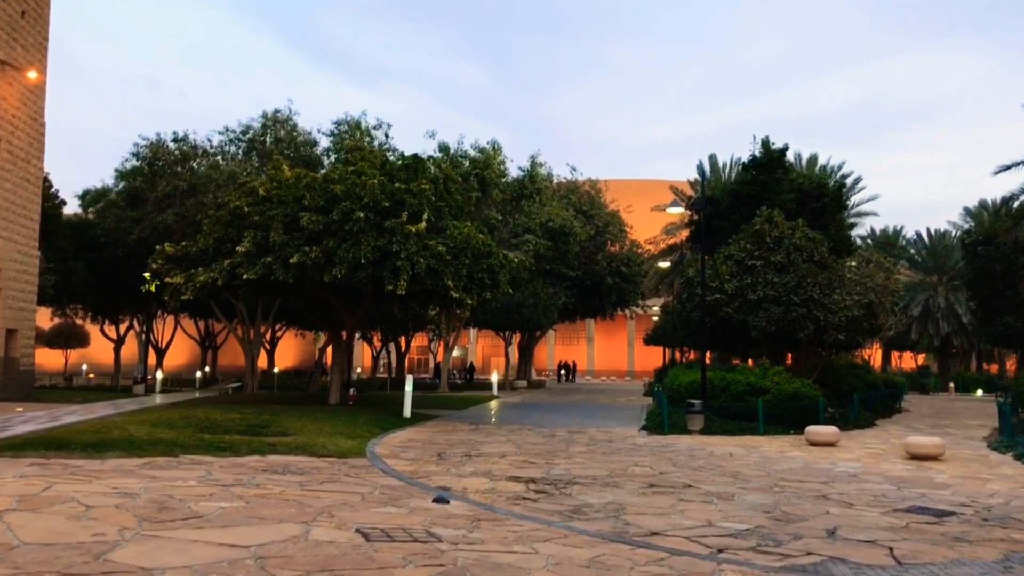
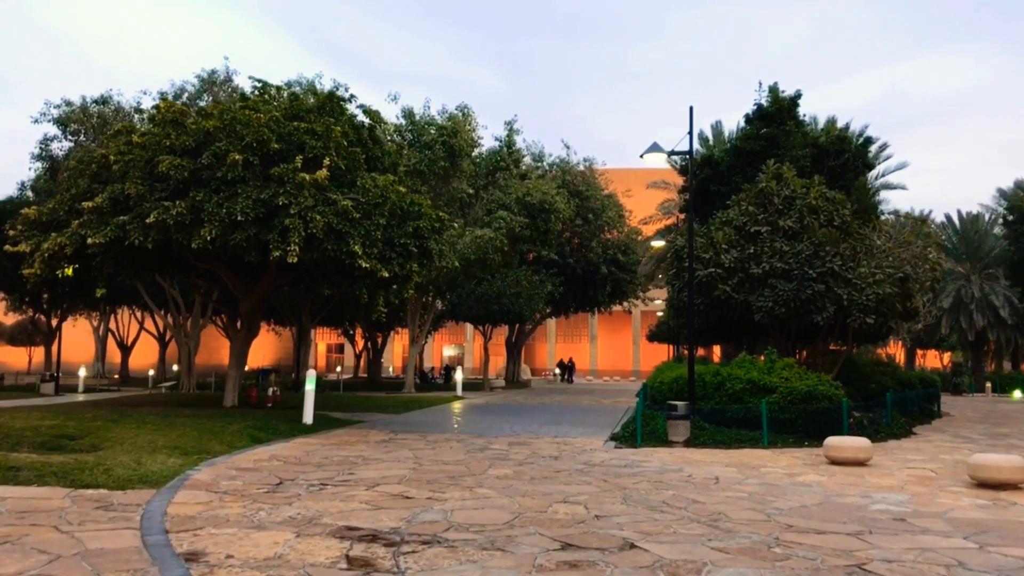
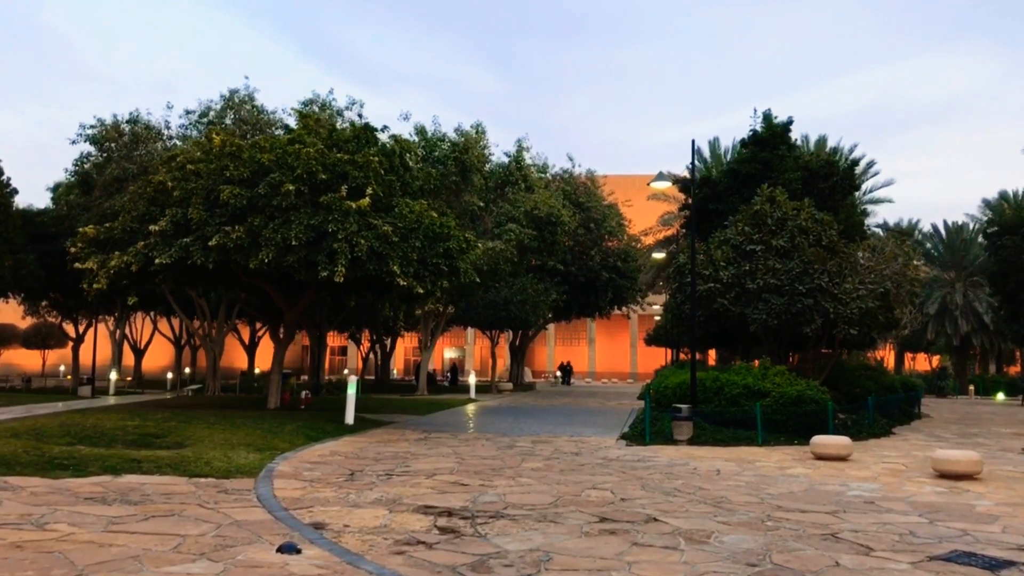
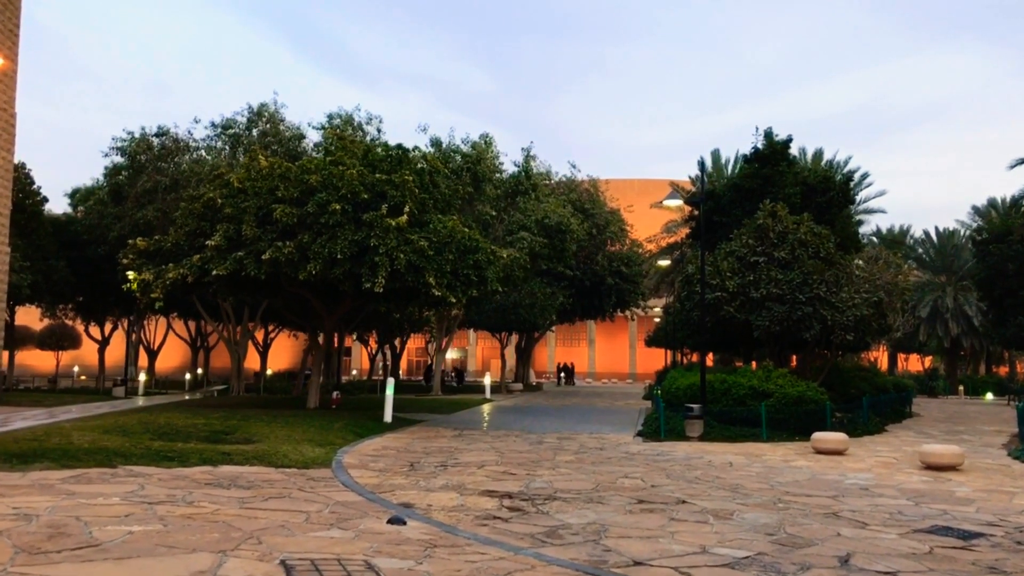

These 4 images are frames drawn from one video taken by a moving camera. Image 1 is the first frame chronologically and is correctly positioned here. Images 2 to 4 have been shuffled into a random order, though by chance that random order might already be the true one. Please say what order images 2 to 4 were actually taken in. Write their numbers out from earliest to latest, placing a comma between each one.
4, 3, 2
